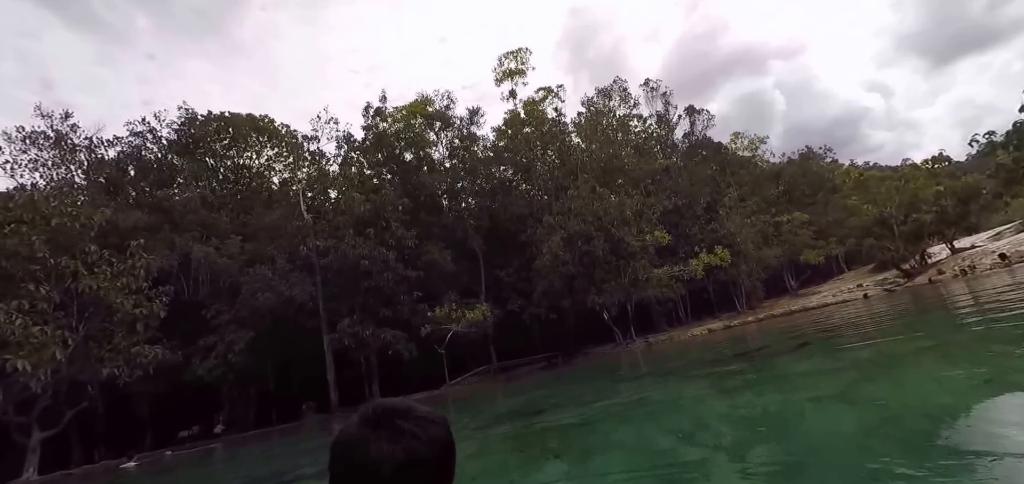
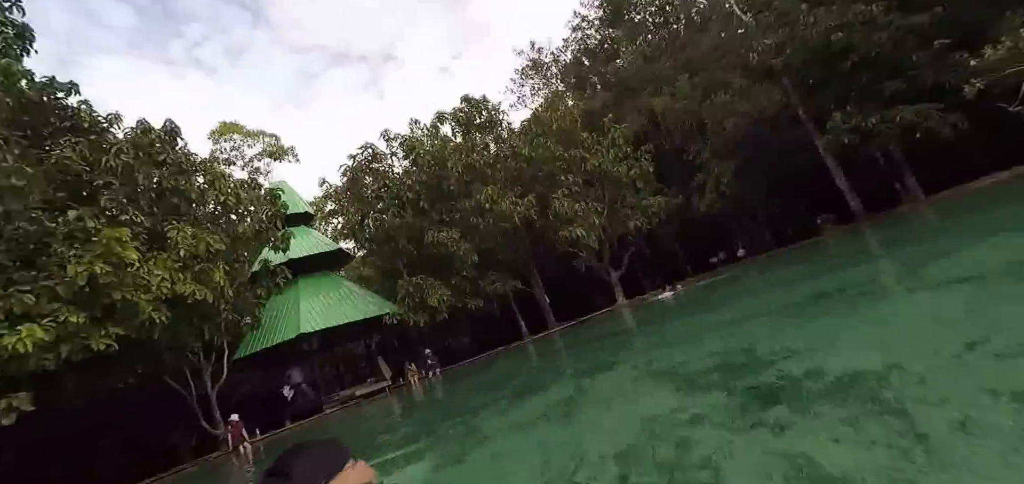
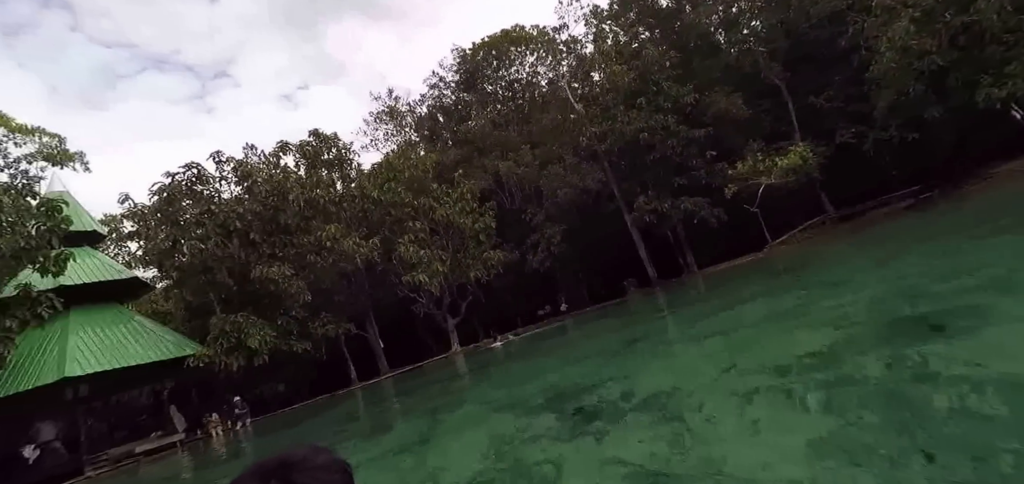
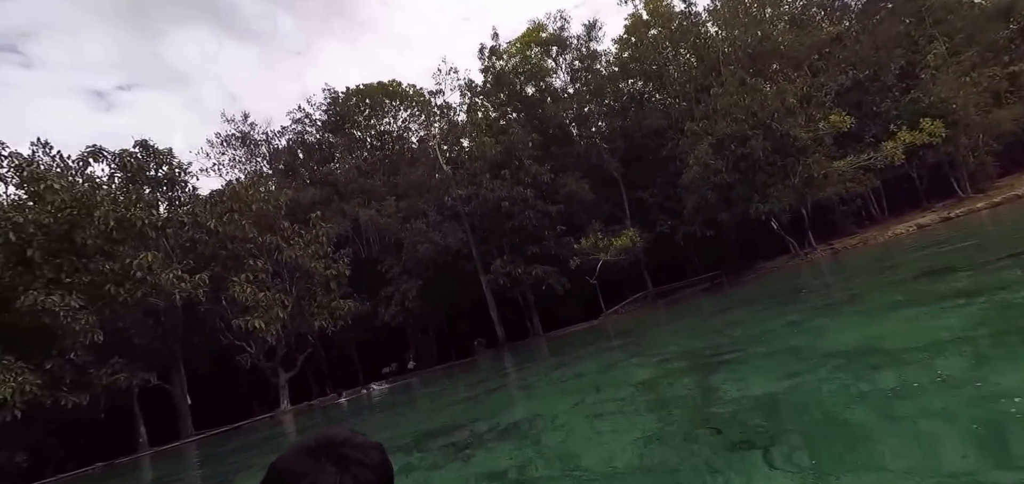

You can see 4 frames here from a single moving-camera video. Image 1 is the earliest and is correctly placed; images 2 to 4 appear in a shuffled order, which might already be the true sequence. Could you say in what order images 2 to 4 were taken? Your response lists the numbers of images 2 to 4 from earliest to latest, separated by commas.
4, 3, 2
